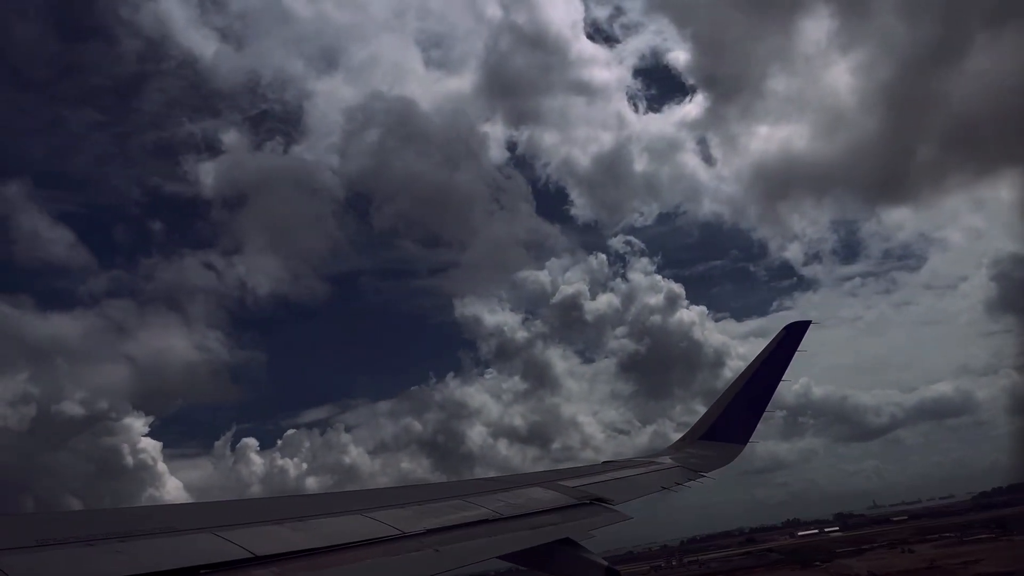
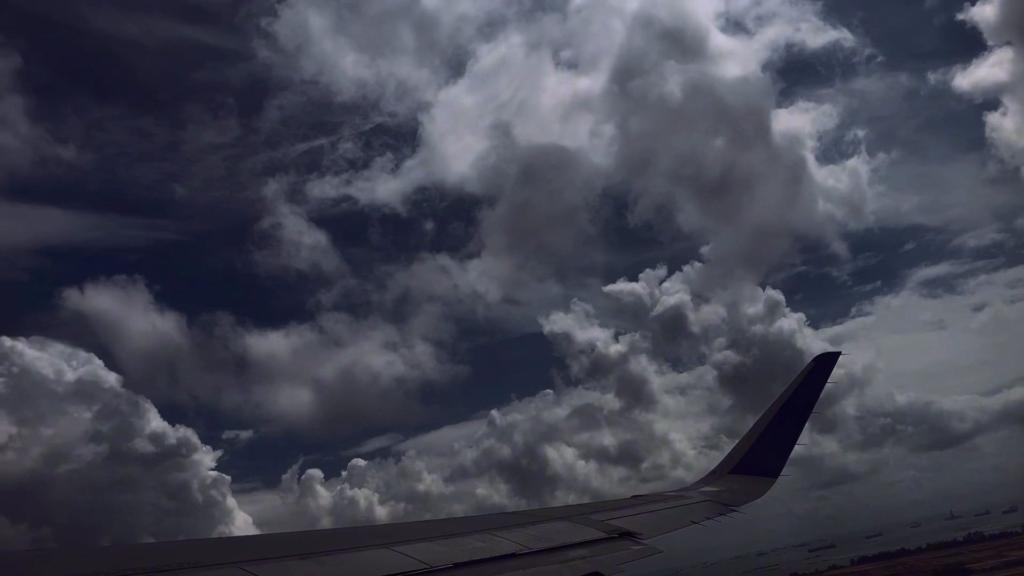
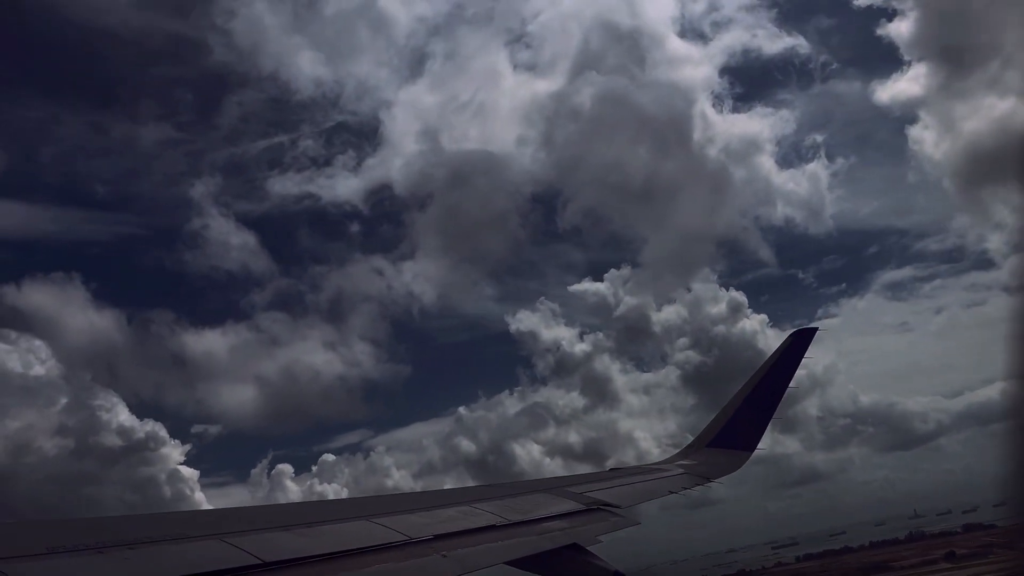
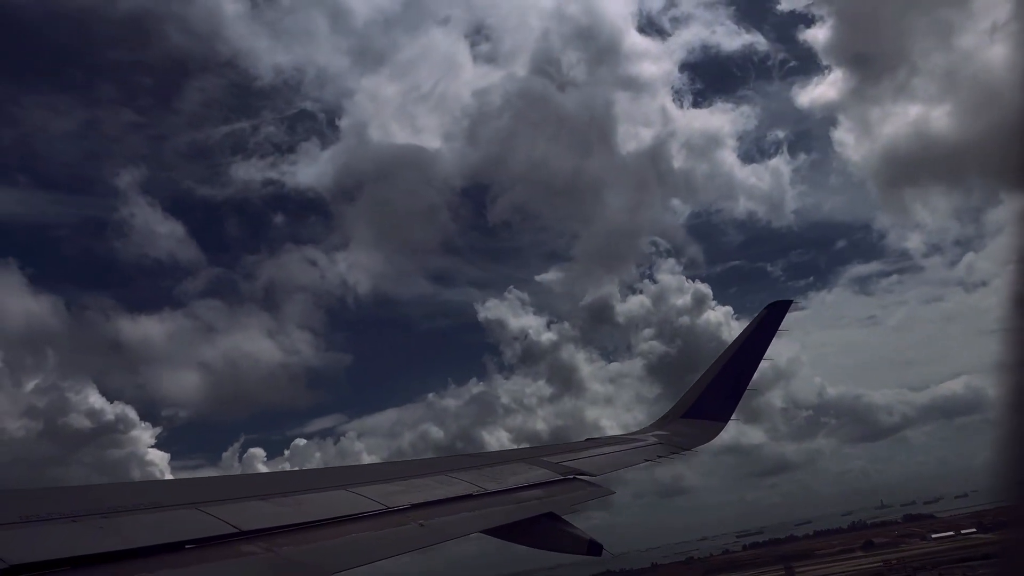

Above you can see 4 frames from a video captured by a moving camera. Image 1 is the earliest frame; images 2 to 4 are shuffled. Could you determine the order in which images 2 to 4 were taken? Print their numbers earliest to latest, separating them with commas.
4, 3, 2
